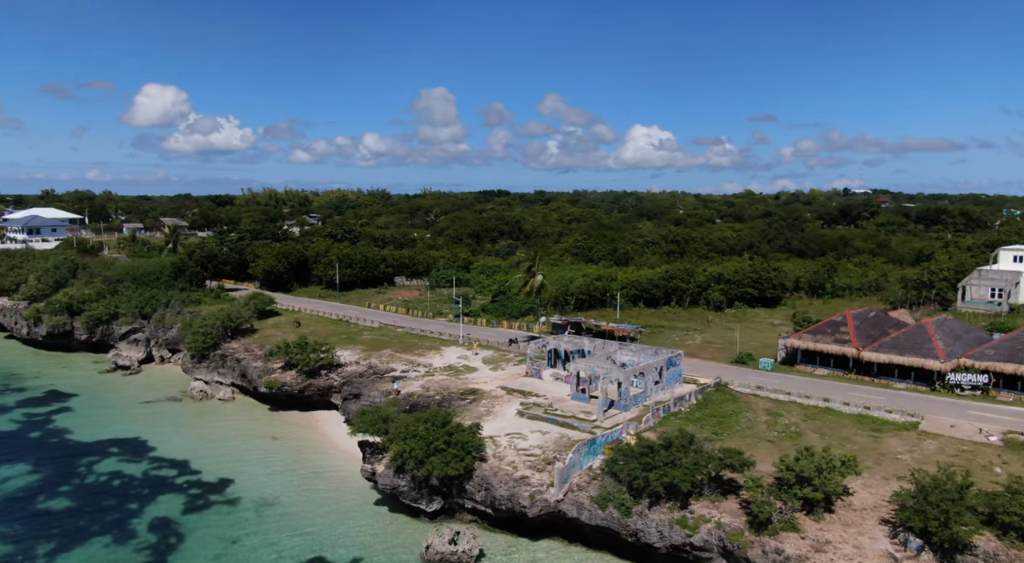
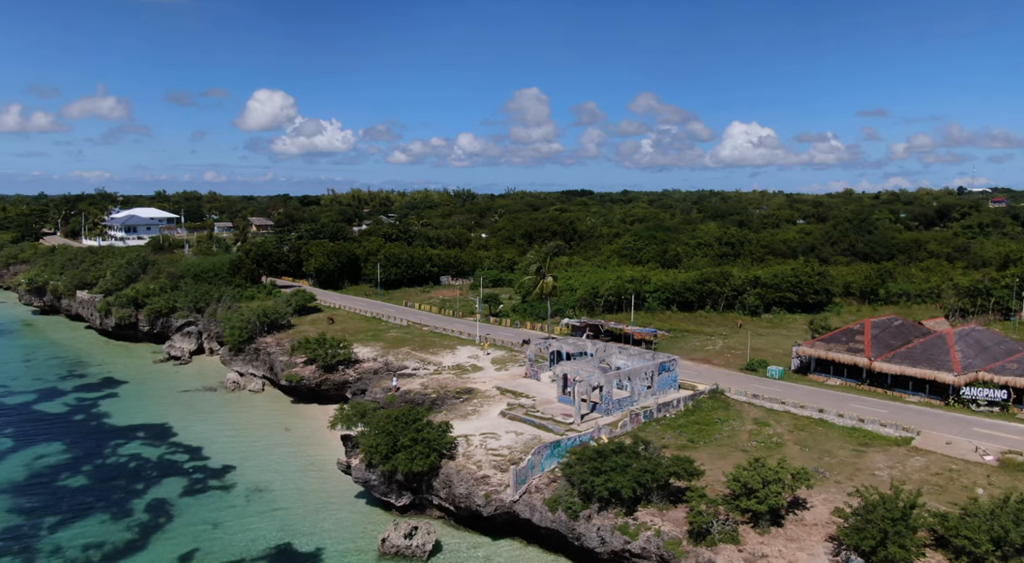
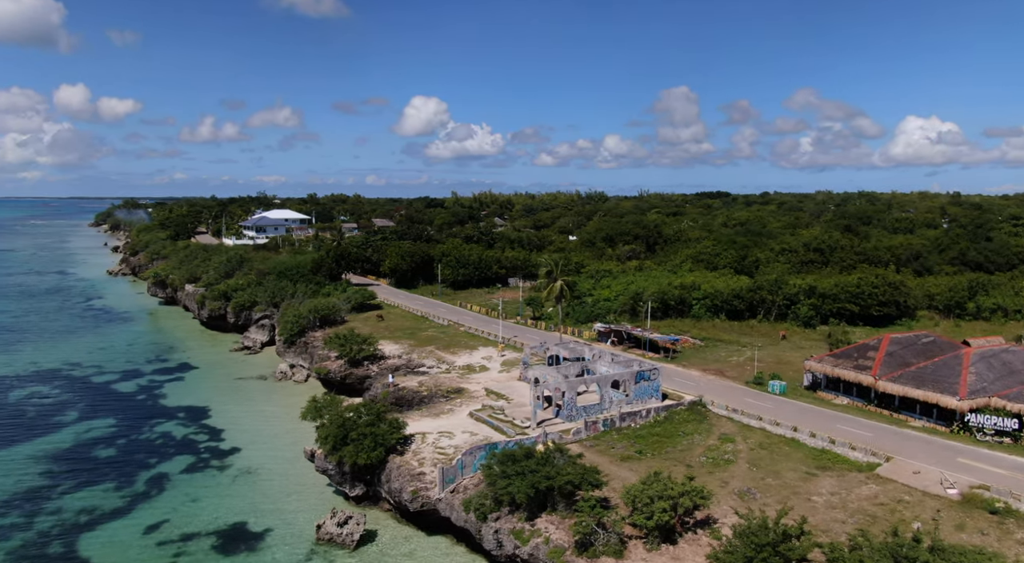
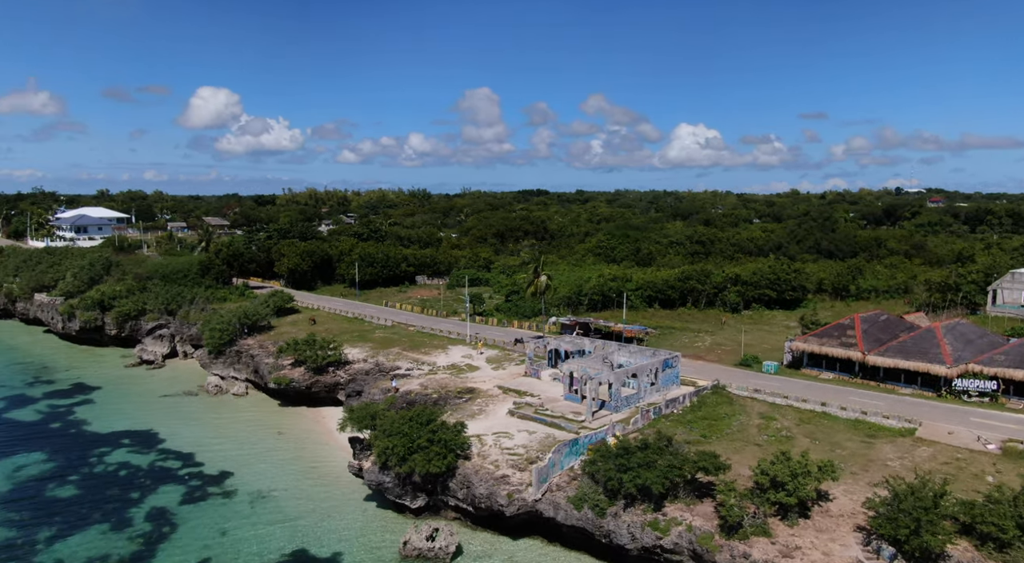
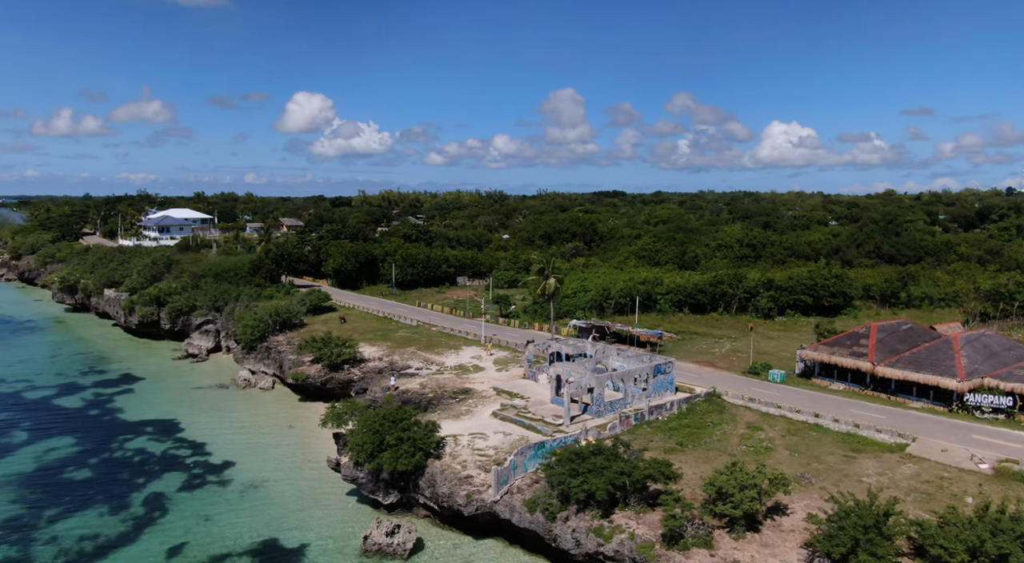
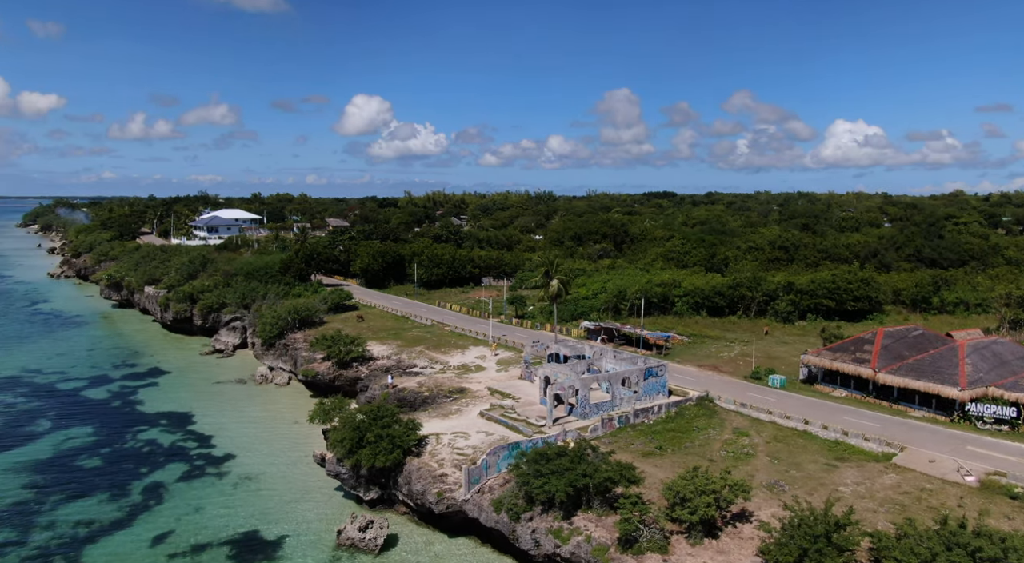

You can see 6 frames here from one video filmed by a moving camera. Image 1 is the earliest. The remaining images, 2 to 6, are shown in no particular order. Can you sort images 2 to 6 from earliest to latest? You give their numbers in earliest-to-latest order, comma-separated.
4, 2, 5, 6, 3
